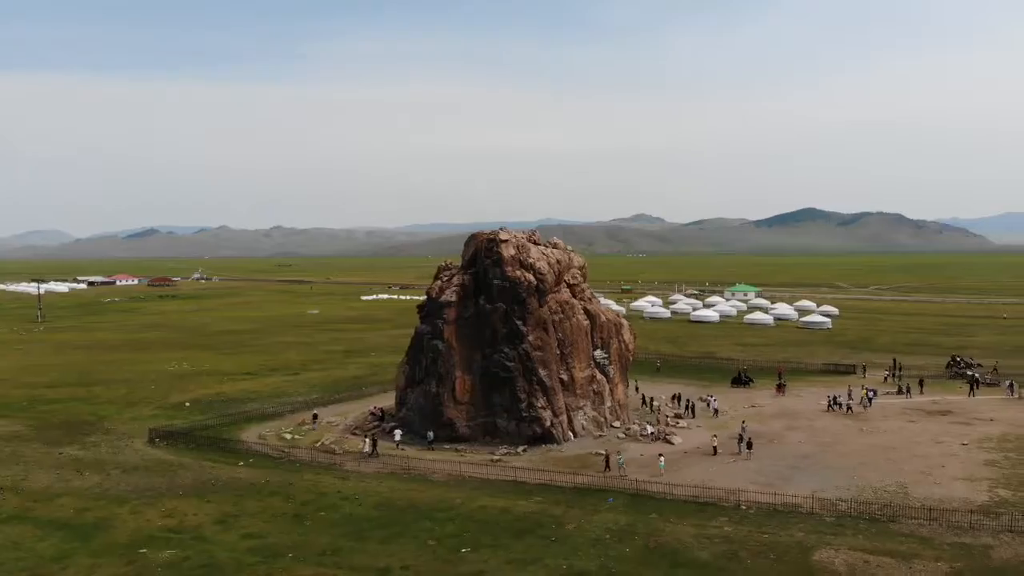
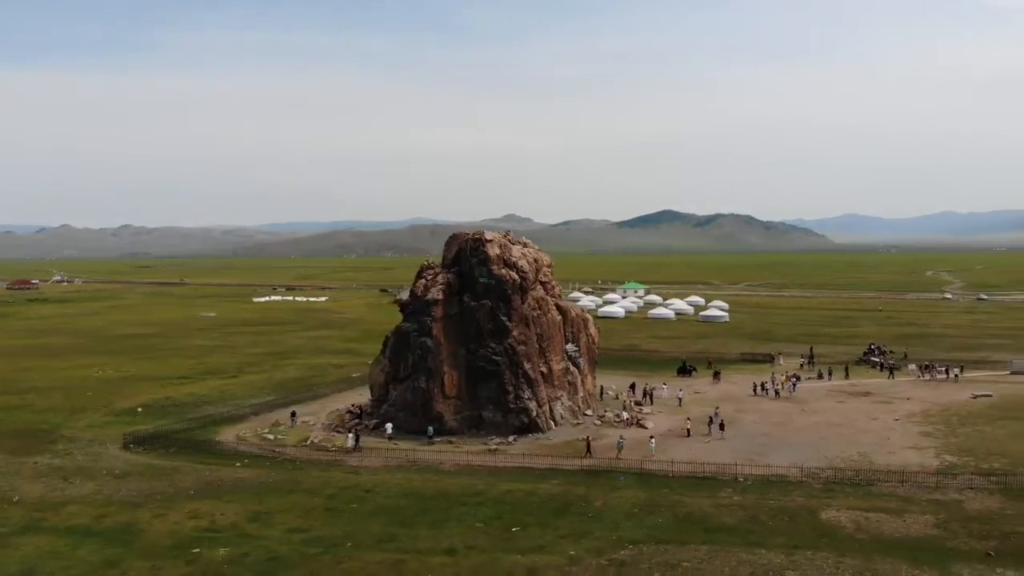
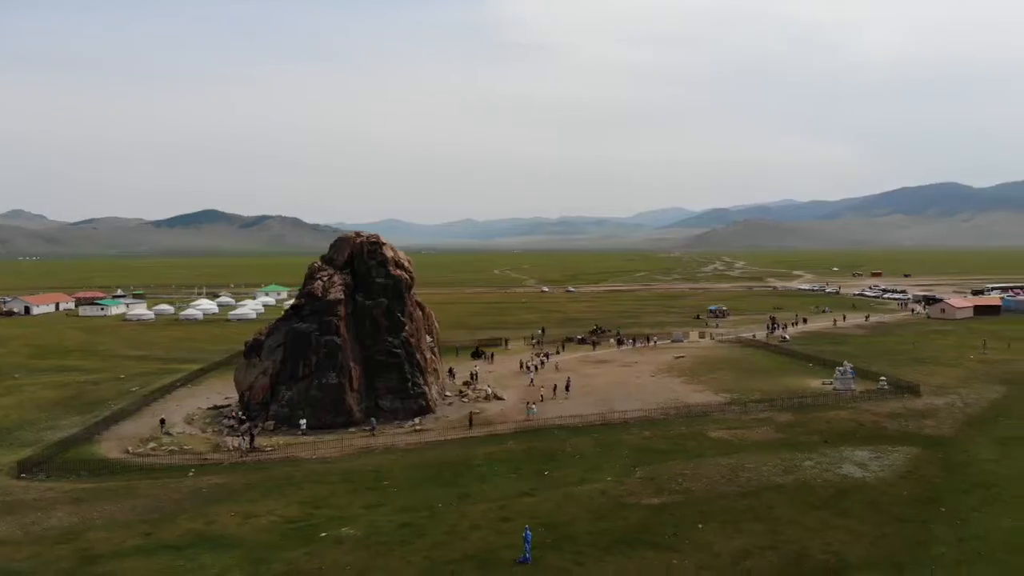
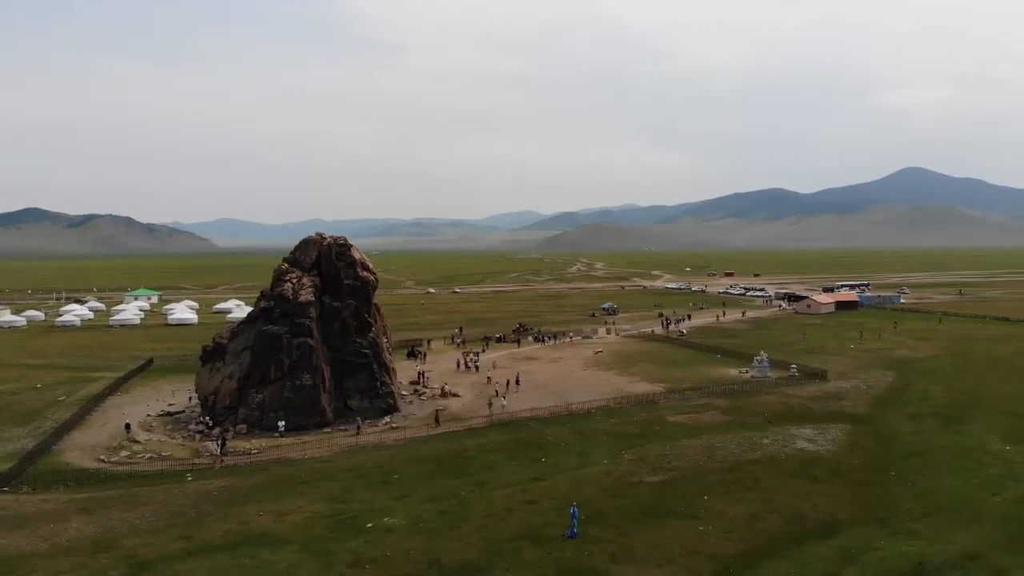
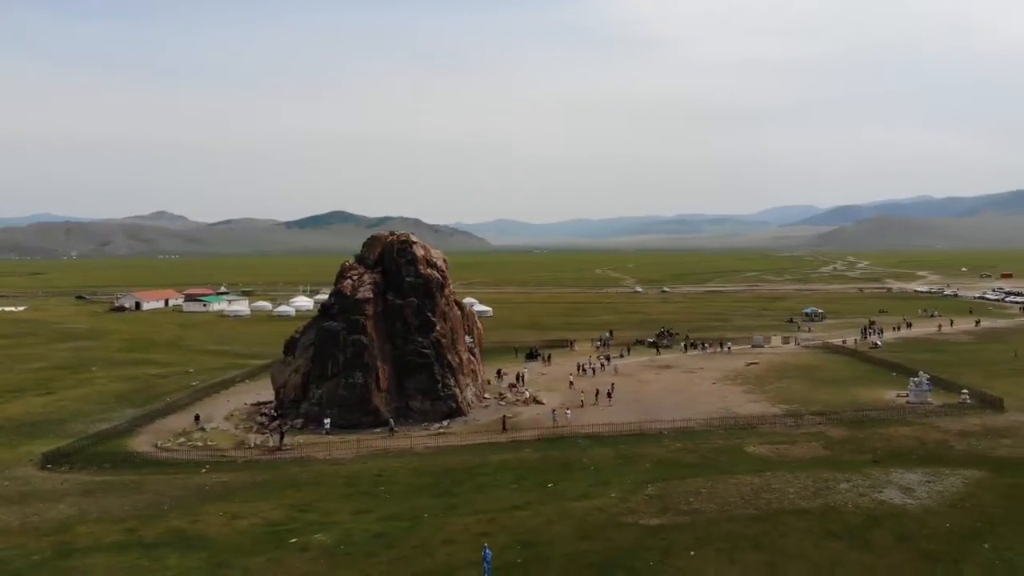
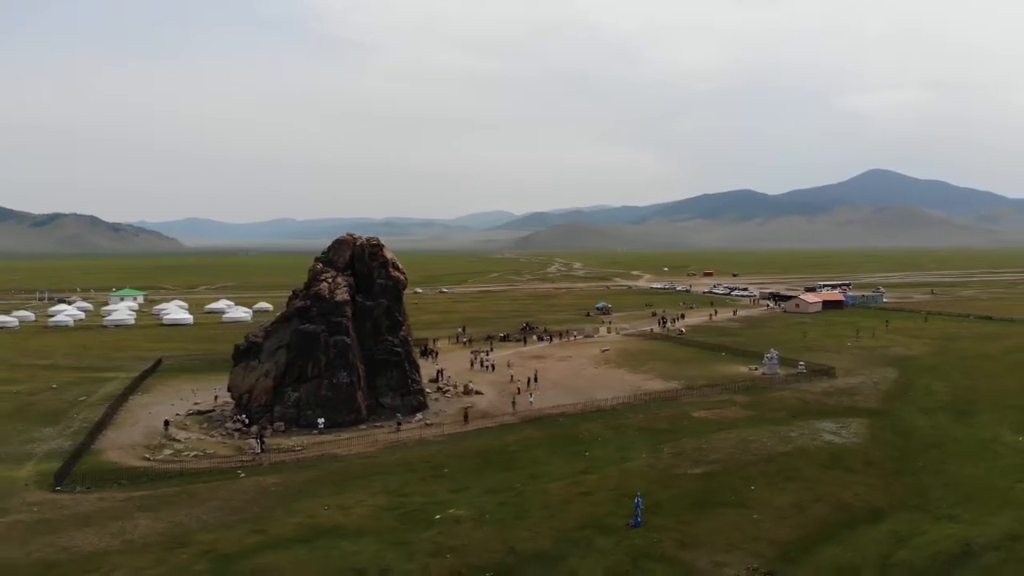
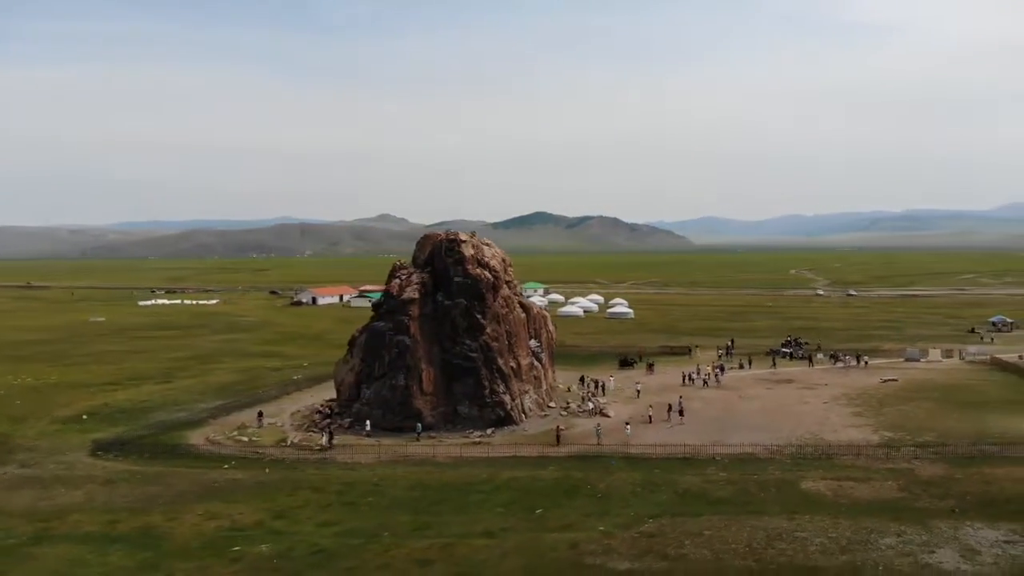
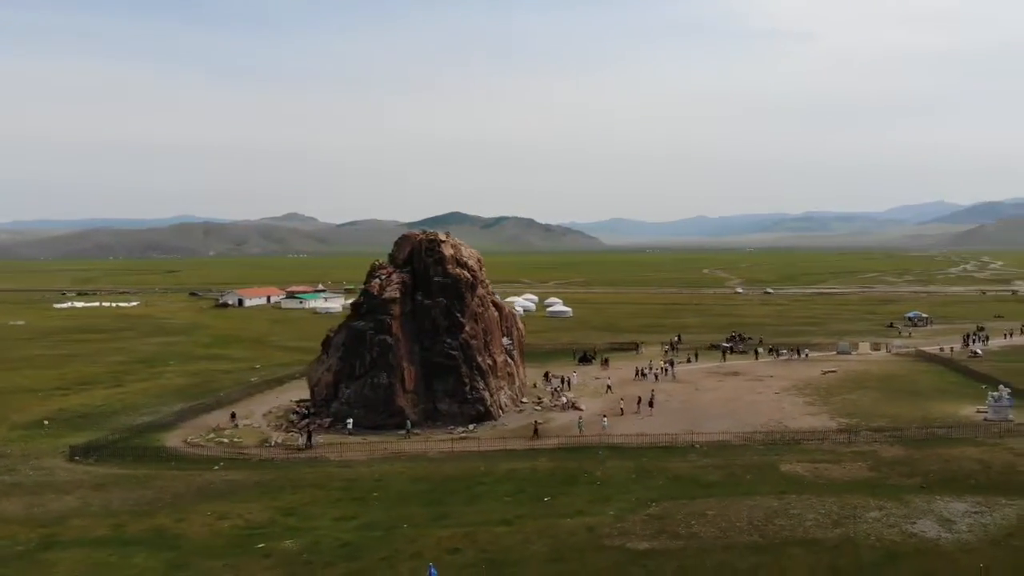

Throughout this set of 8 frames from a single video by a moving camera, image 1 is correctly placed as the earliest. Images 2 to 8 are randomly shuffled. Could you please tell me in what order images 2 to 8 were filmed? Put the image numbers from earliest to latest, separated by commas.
2, 7, 8, 5, 3, 4, 6
